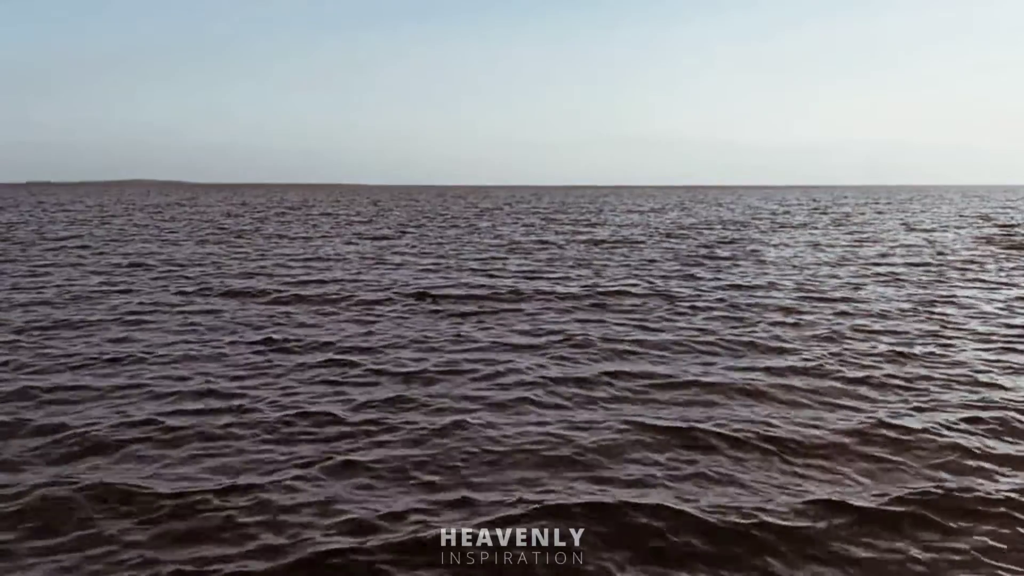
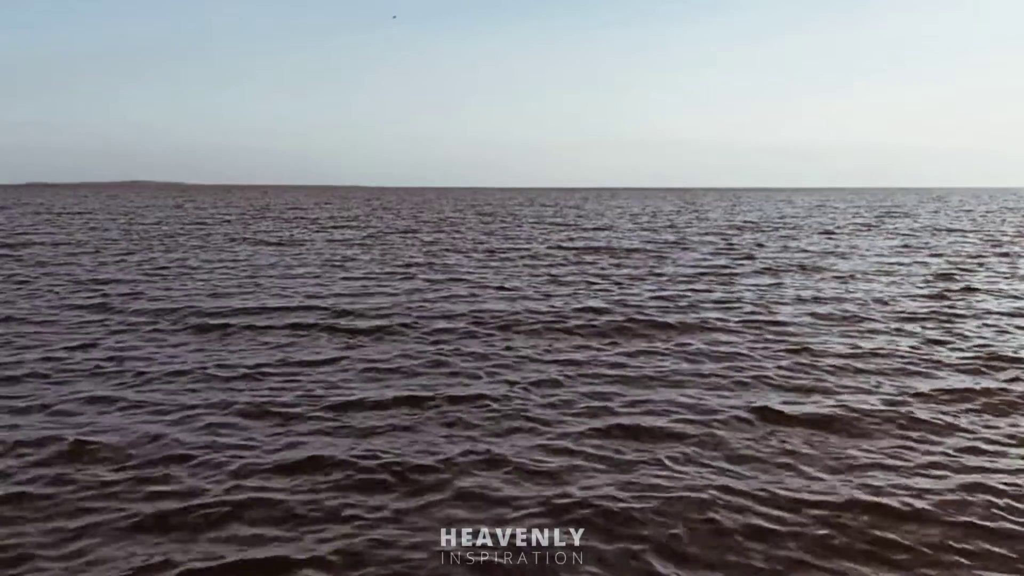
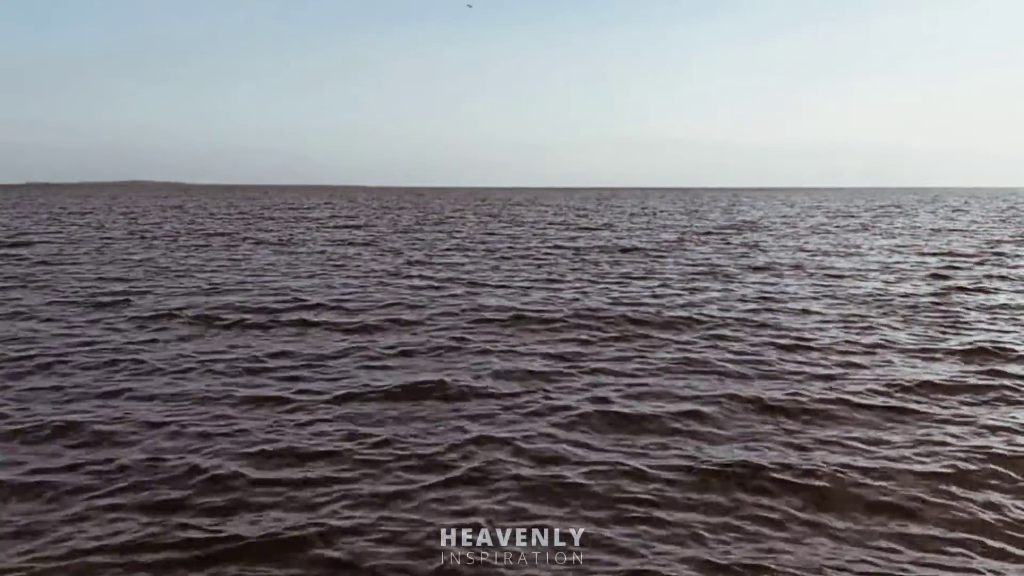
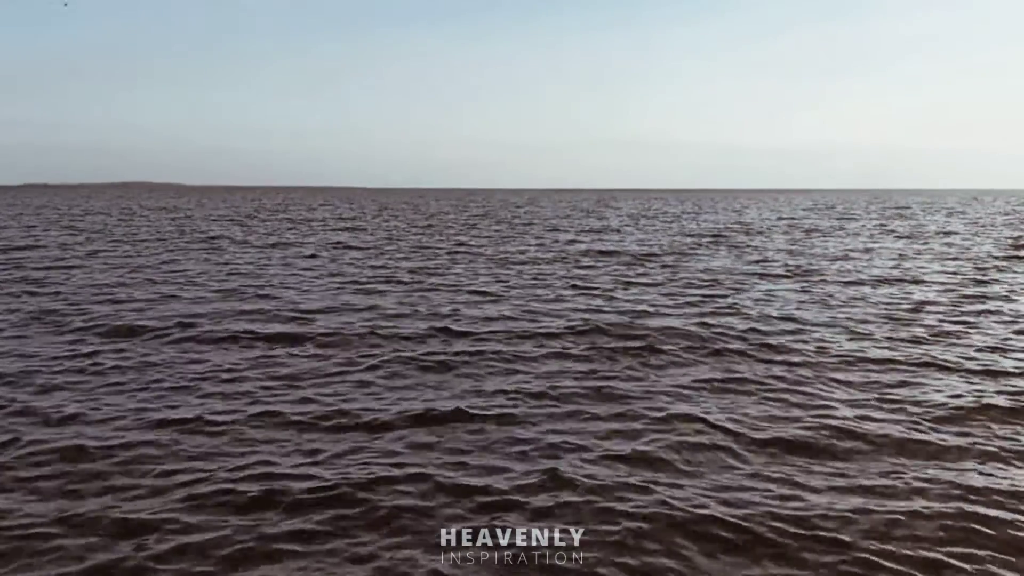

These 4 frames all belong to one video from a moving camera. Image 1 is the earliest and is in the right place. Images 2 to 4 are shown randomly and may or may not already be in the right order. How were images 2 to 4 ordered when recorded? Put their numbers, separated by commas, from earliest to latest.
3, 2, 4
